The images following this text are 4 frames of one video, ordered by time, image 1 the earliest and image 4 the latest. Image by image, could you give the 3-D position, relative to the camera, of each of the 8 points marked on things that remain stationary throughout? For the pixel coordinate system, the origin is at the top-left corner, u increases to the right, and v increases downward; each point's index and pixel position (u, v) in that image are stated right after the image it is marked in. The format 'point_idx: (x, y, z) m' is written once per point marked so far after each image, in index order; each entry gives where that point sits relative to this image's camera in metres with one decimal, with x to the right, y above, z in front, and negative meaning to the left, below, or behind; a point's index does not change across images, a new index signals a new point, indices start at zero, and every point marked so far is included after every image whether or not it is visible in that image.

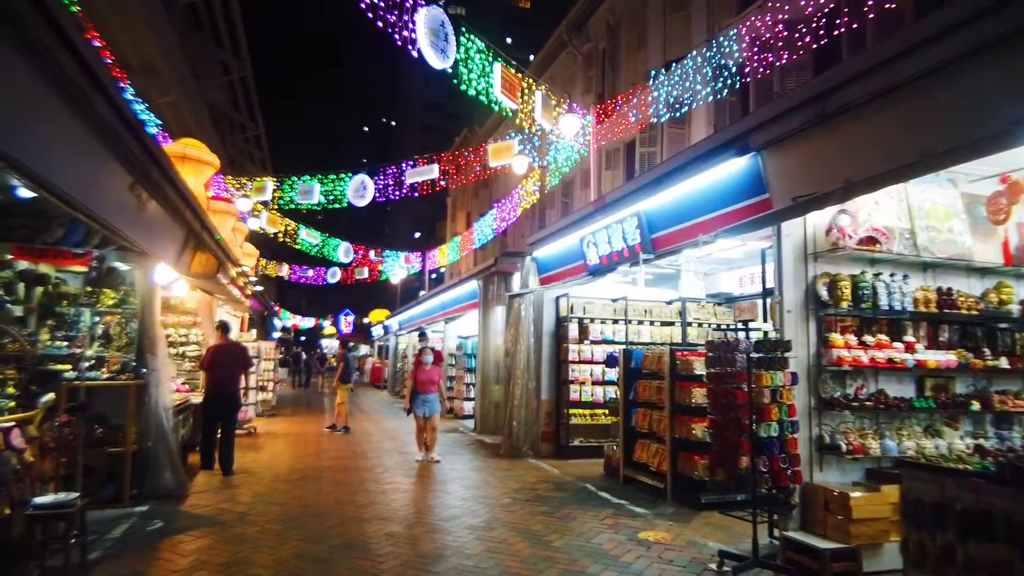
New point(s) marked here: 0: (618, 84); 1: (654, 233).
0: (+2.4, +4.6, +14.7) m
1: (+1.4, +0.6, +6.5) m
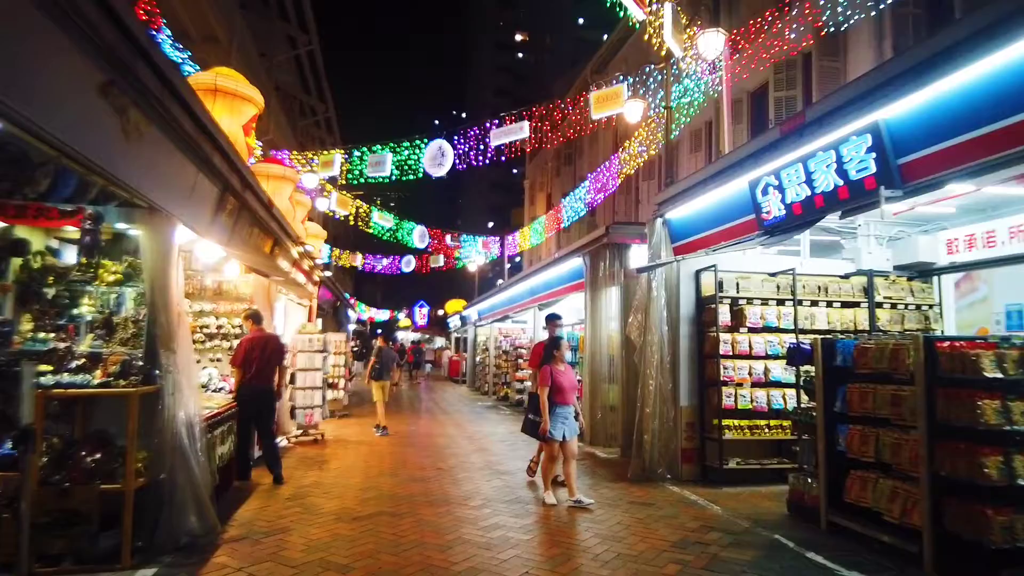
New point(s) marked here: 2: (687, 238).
0: (+4.3, +5.0, +12.2) m
1: (+2.5, +0.9, +4.2) m
2: (+1.9, +0.5, +7.1) m
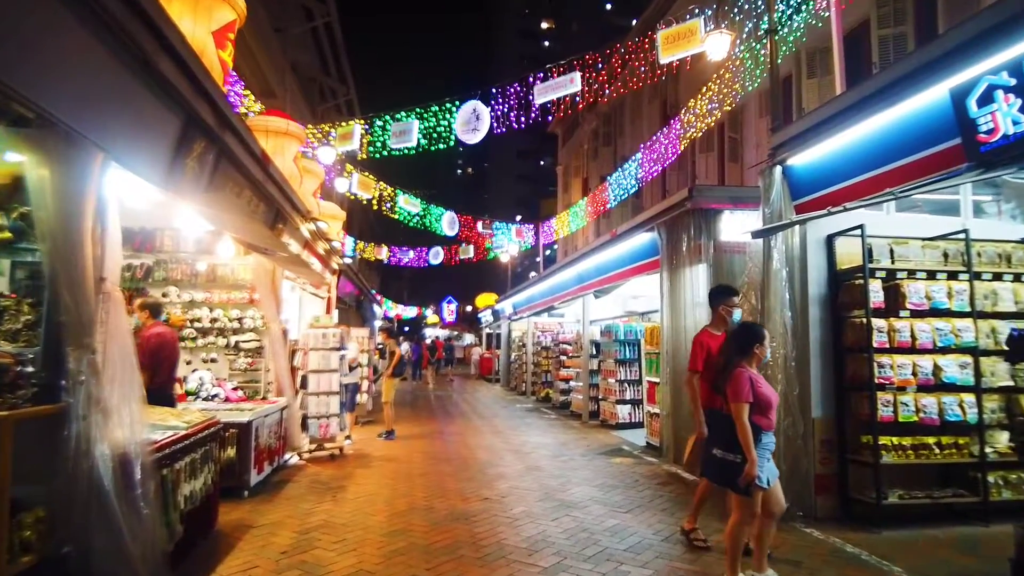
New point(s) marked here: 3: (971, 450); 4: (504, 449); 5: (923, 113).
0: (+4.9, +5.3, +10.3) m
1: (+2.9, +1.1, +2.3) m
2: (+2.4, +0.8, +5.3) m
3: (+3.5, -1.2, +5.0) m
4: (-0.1, -2.1, +8.7) m
5: (+2.6, +1.1, +4.3) m
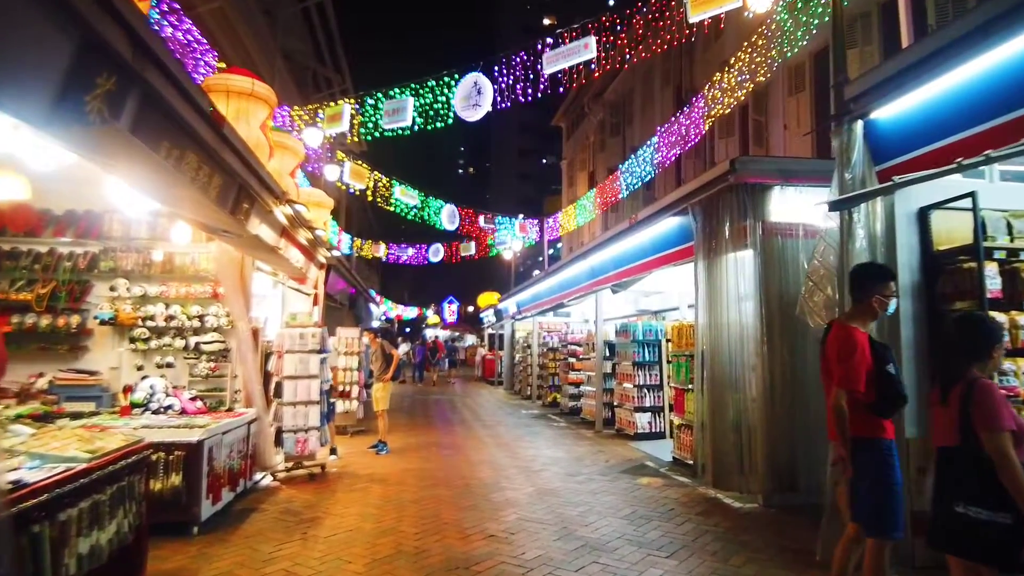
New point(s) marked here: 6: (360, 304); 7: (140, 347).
0: (+5.0, +5.4, +9.2) m
1: (+3.0, +1.2, +1.2) m
2: (+2.5, +0.9, +4.2) m
3: (+3.6, -1.1, +3.9) m
4: (0.0, -2.1, +7.6) m
5: (+2.6, +1.2, +3.2) m
6: (-4.4, -0.5, +18.8) m
7: (-3.5, -0.6, +6.2) m
